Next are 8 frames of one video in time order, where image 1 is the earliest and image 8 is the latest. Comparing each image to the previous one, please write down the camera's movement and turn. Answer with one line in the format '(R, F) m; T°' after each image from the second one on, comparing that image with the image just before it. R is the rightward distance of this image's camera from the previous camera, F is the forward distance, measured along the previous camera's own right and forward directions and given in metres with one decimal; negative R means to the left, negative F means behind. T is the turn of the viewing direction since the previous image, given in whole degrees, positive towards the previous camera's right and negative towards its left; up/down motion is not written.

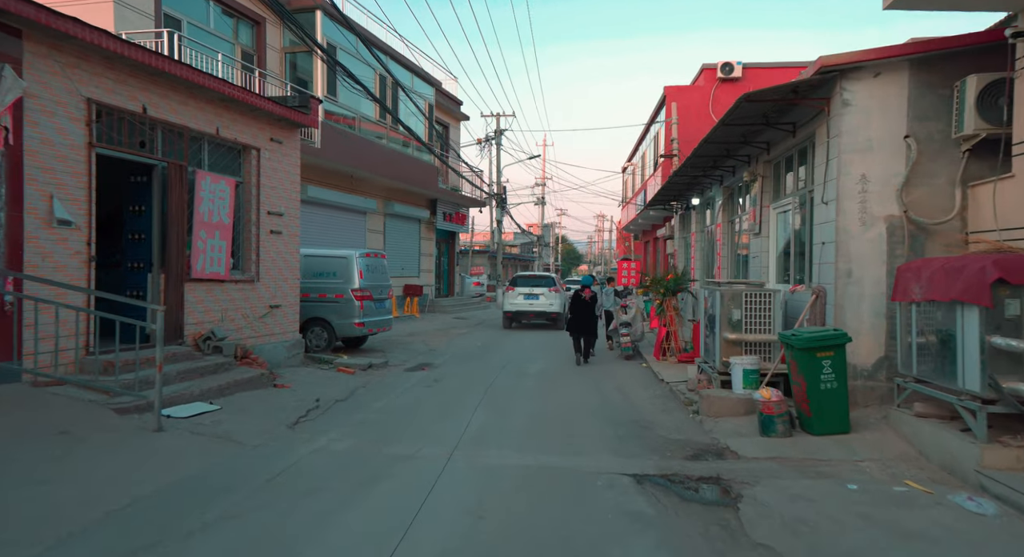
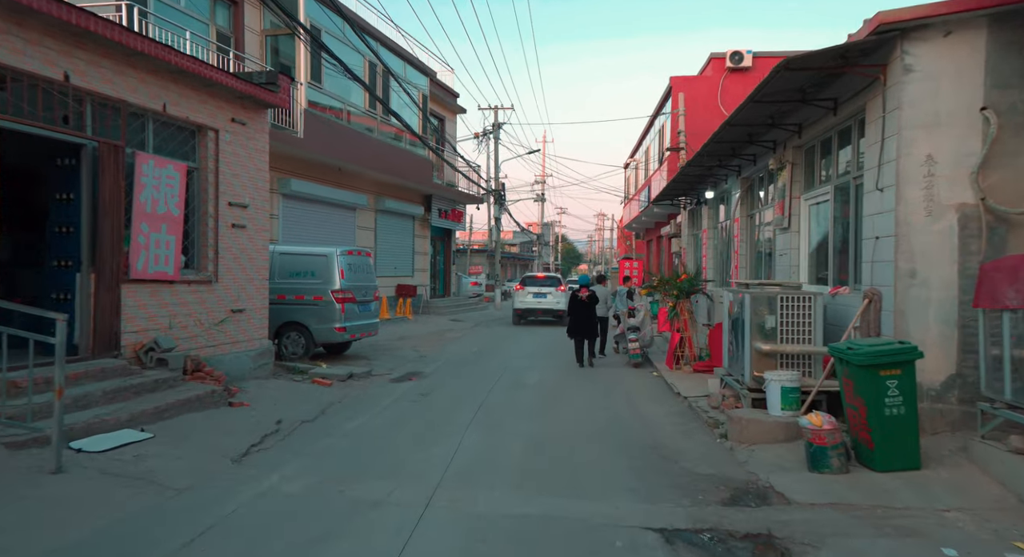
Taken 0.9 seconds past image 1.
(0.0, +1.1) m; 0°
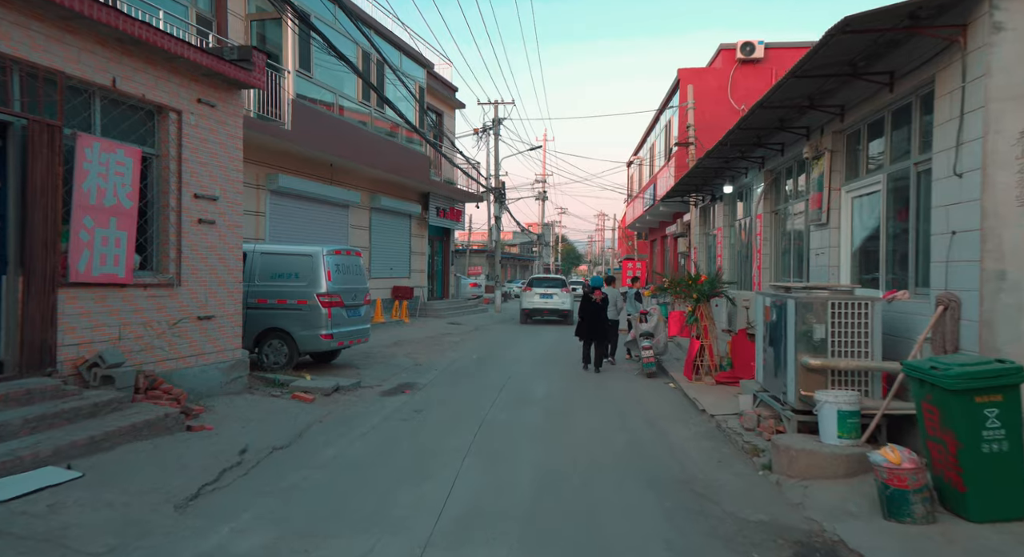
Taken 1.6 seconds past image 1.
(-0.1, +1.0) m; 0°
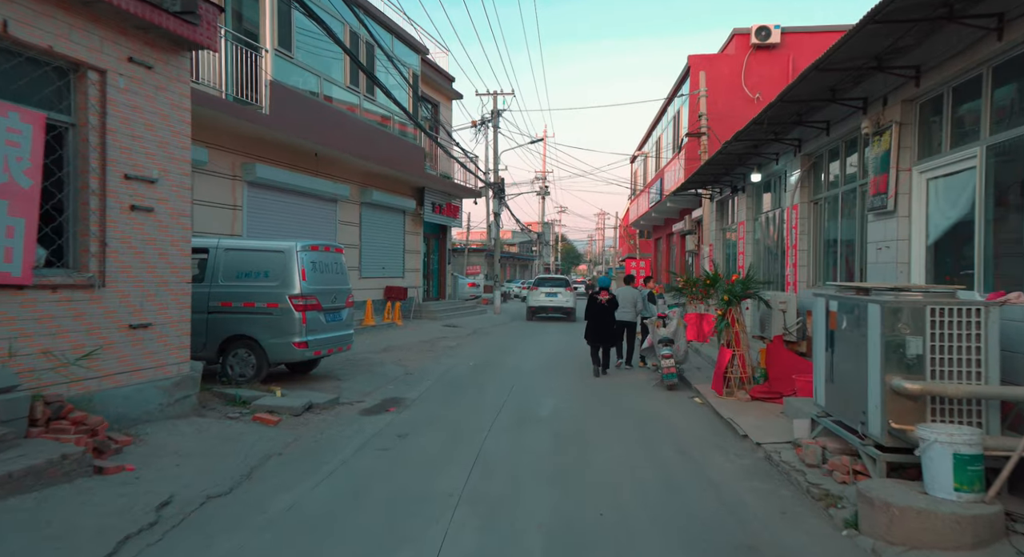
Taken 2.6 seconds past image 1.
(0.0, +1.3) m; 0°
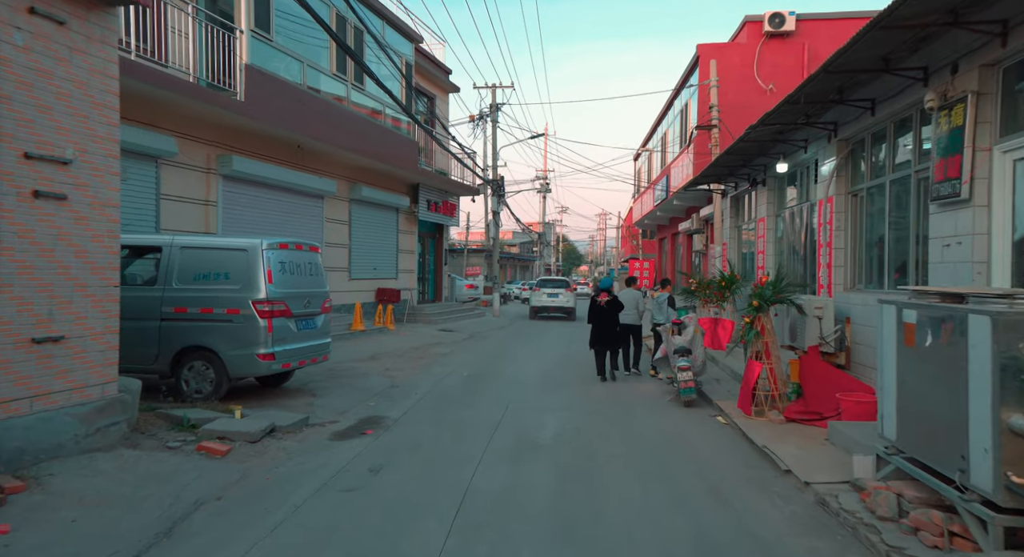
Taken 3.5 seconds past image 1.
(+0.1, +1.1) m; 0°
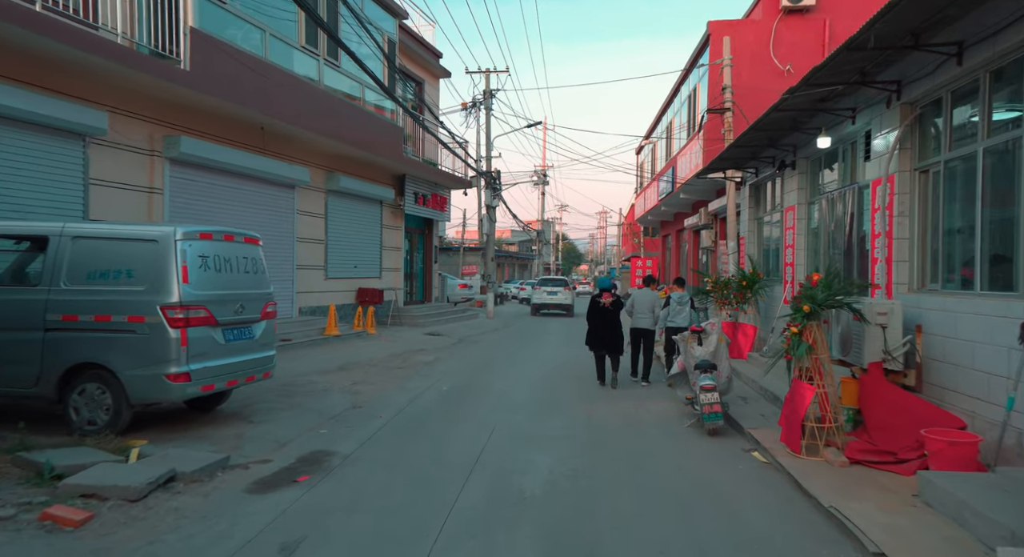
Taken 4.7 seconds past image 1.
(+0.2, +1.6) m; 0°
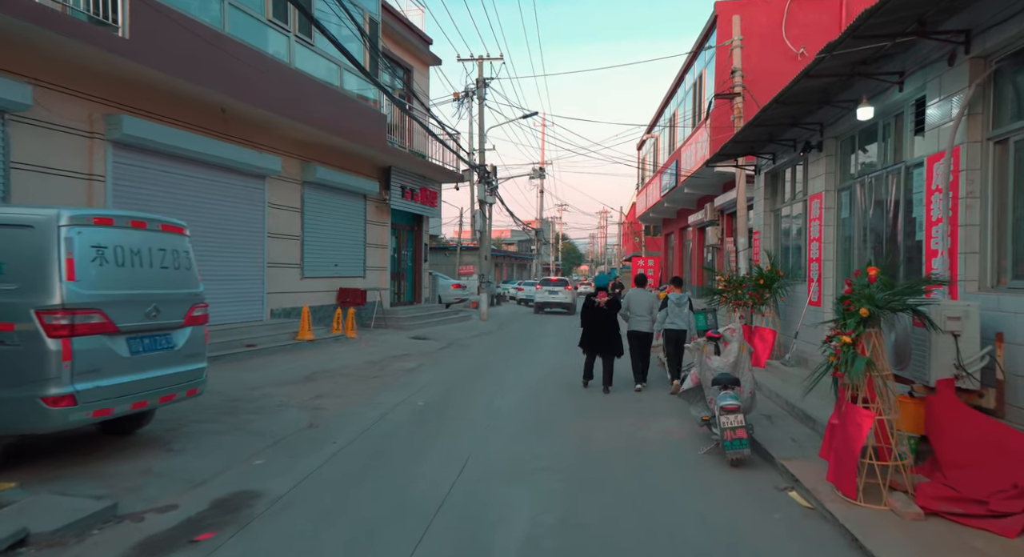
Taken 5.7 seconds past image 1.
(+0.2, +1.3) m; 0°
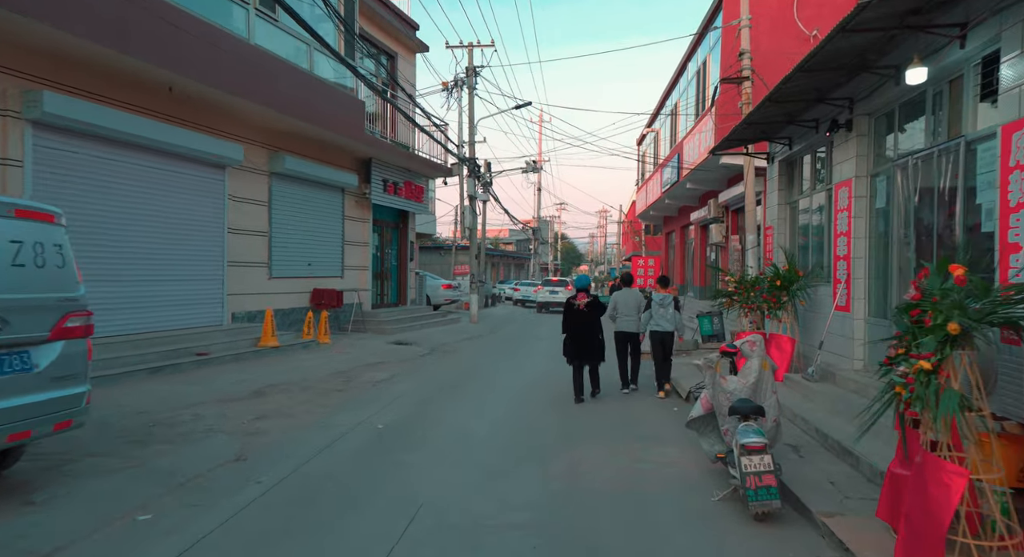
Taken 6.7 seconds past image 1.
(+0.3, +1.3) m; 0°
